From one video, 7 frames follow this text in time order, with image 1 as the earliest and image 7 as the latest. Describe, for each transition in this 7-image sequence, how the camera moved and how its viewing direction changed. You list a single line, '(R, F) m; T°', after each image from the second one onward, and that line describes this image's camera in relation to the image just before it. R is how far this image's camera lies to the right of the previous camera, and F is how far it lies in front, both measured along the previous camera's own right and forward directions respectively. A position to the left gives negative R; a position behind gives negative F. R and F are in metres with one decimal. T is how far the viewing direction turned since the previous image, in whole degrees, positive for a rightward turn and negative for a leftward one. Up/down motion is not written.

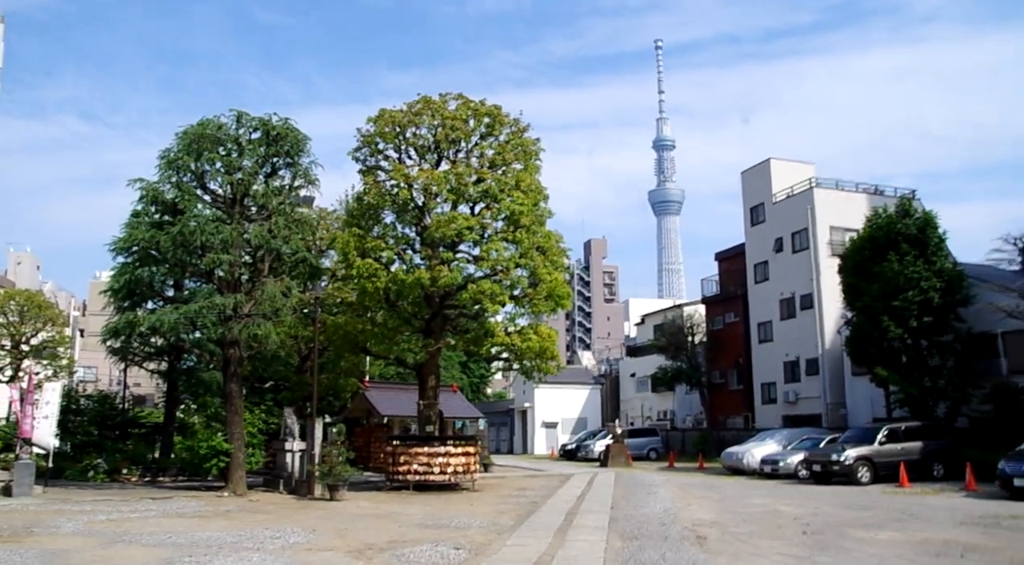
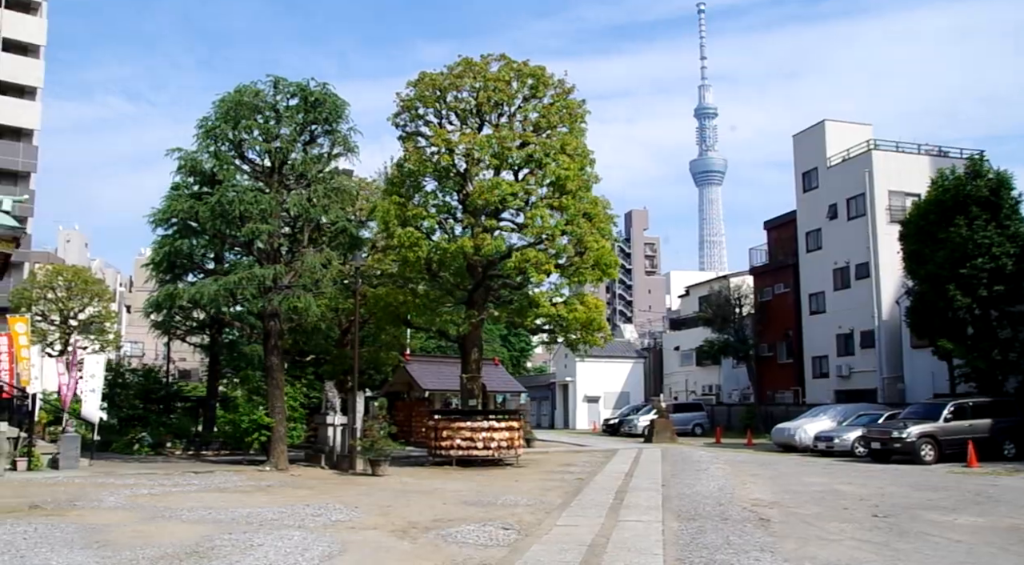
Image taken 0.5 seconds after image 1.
(-0.1, +0.6) m; -3°
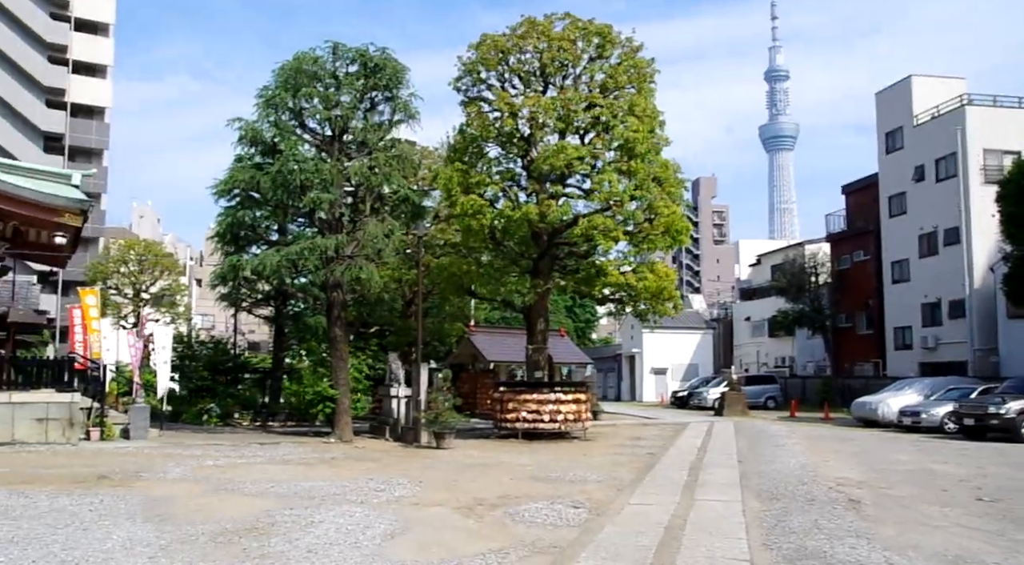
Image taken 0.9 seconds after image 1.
(0.0, +0.6) m; -5°
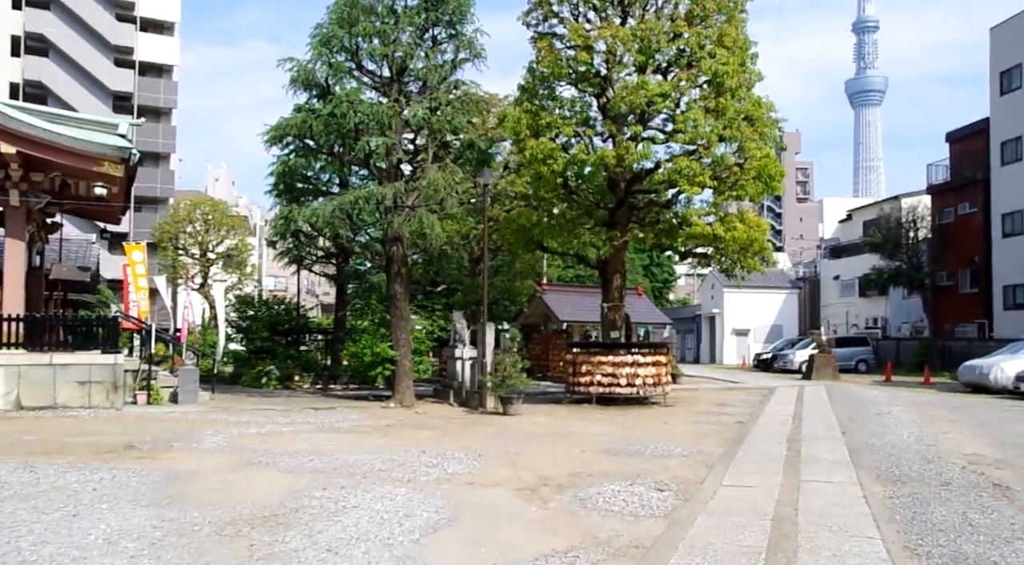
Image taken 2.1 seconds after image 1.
(0.0, +1.4) m; -5°
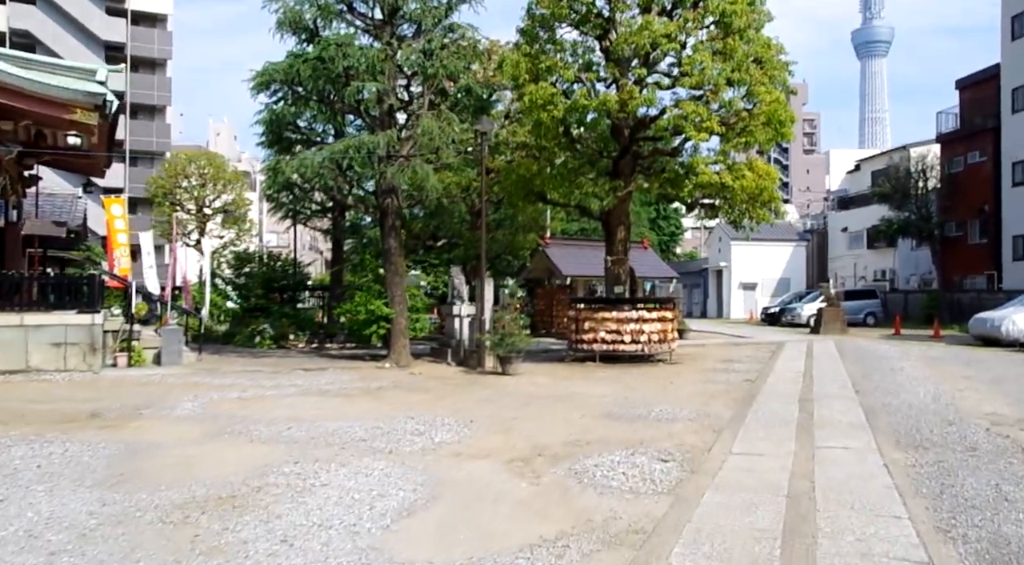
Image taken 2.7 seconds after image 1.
(+0.1, +0.7) m; 0°
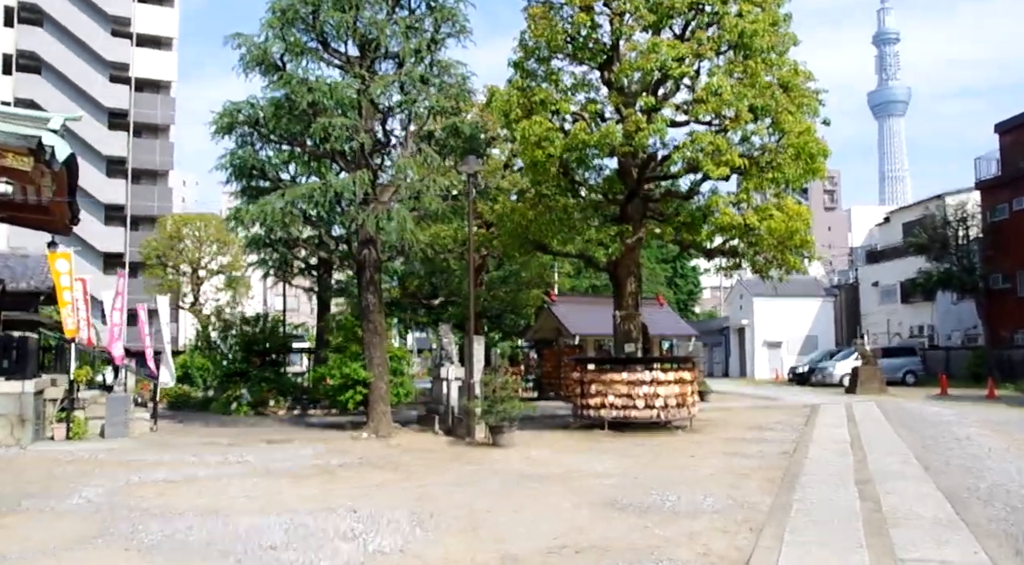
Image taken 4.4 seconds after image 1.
(+0.4, +1.9) m; -1°
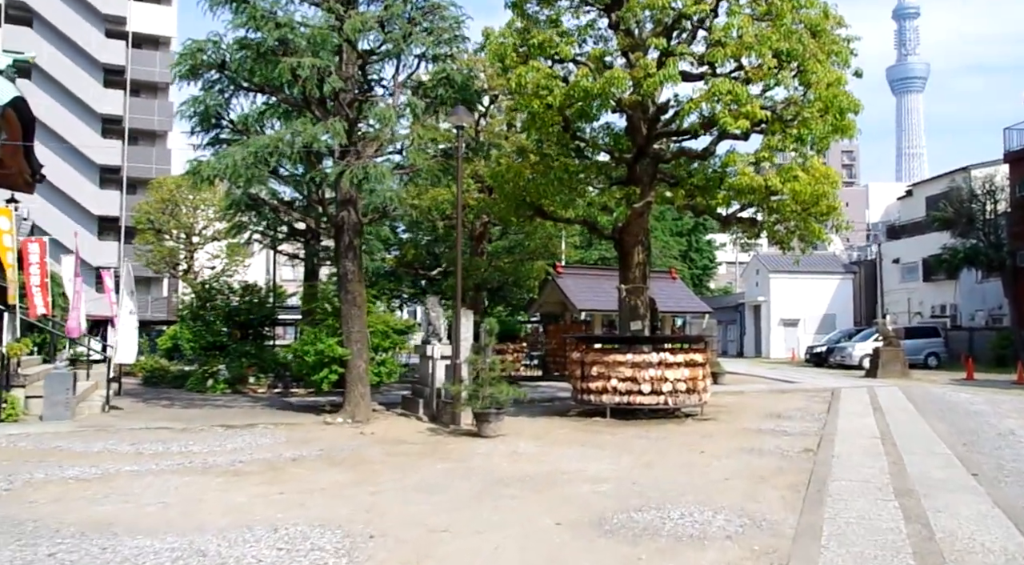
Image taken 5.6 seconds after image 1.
(+0.3, +1.4) m; -1°
